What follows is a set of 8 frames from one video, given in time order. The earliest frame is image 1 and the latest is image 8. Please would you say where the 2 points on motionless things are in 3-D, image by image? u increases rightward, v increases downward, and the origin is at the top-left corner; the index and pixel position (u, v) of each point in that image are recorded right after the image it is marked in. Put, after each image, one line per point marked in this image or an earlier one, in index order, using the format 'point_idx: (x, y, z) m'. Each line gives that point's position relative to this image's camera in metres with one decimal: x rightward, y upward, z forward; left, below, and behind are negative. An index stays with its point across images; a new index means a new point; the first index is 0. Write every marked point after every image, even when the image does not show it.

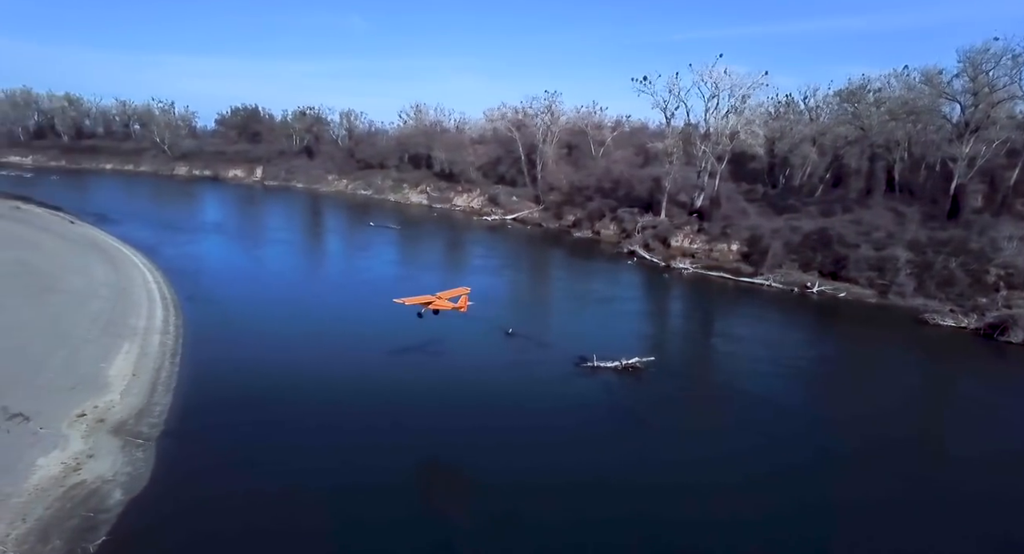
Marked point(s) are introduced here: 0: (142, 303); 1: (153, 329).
0: (-11.1, -0.8, +18.0) m
1: (-9.5, -1.3, +15.9) m
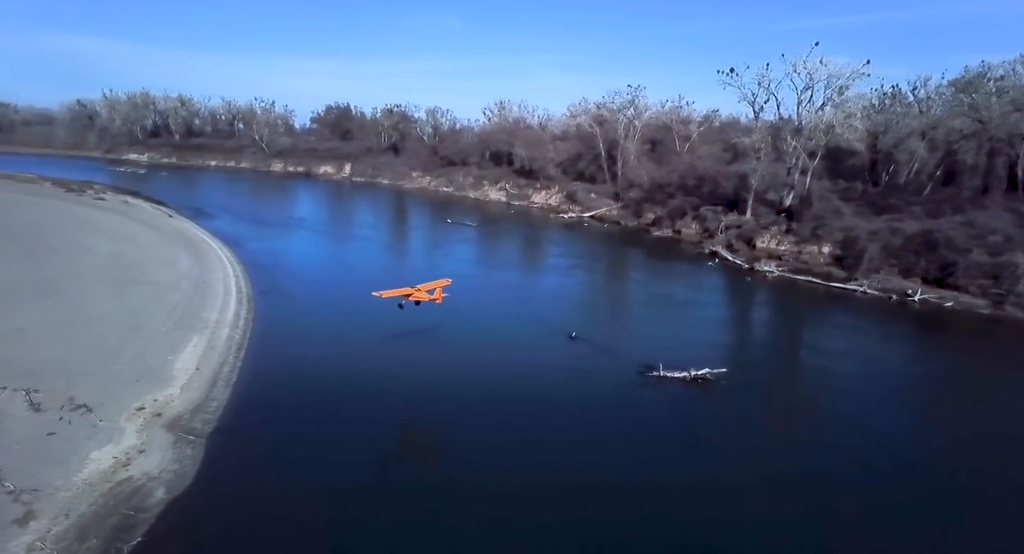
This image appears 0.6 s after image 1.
0: (-9.1, -0.6, +18.6) m
1: (-7.8, -1.1, +16.4) m
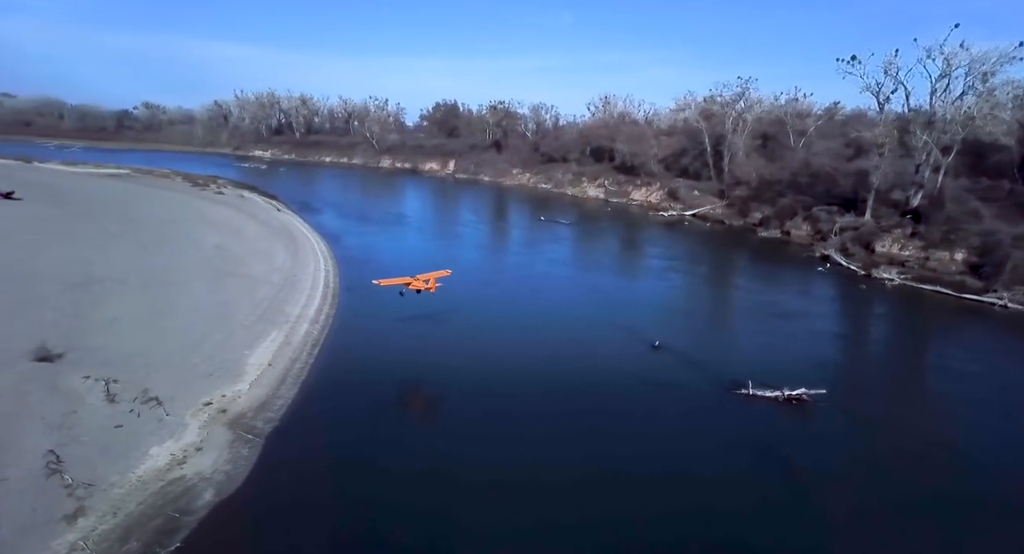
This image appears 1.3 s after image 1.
0: (-6.7, -0.4, +19.2) m
1: (-5.8, -1.0, +16.8) m
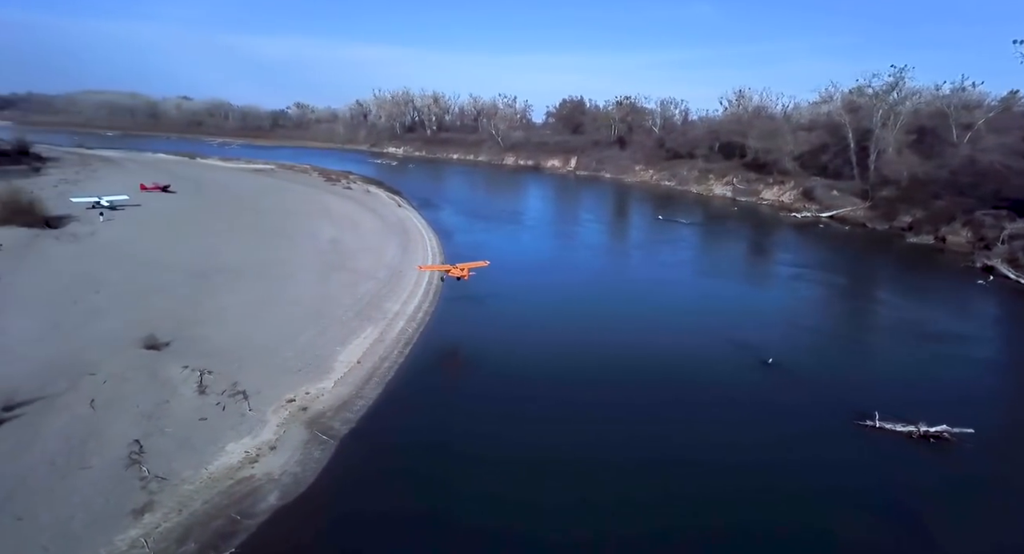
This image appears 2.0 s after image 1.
0: (-3.5, -0.4, +19.5) m
1: (-3.1, -1.0, +16.9) m
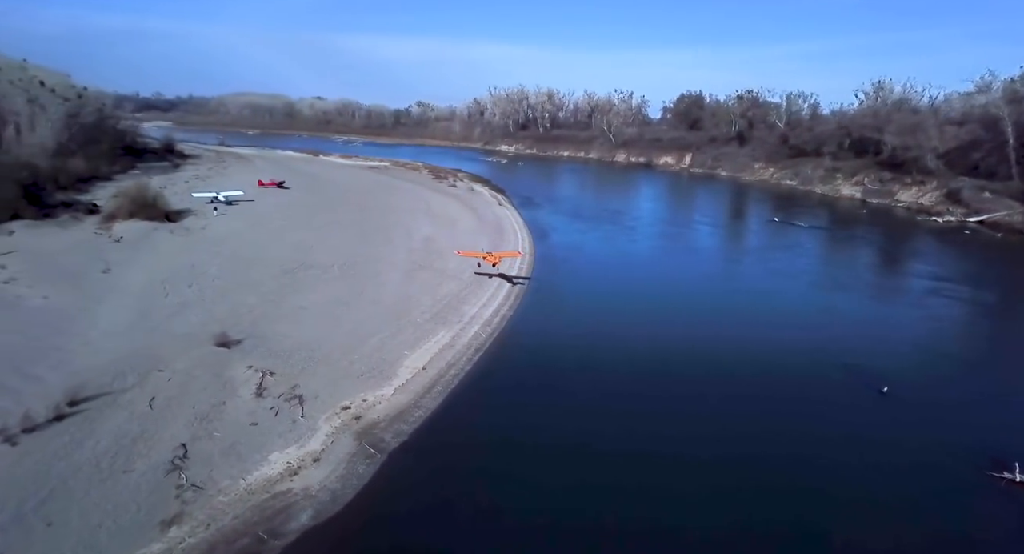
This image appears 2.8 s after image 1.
0: (-0.9, -0.4, +19.0) m
1: (-0.9, -1.1, +16.4) m
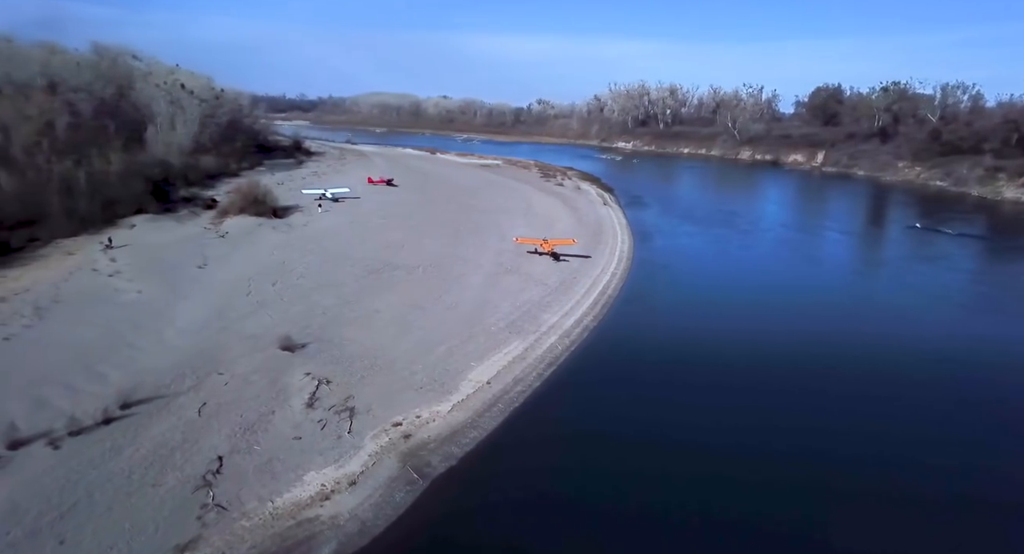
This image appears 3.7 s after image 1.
0: (+1.7, -0.7, +17.9) m
1: (+1.2, -1.3, +15.4) m
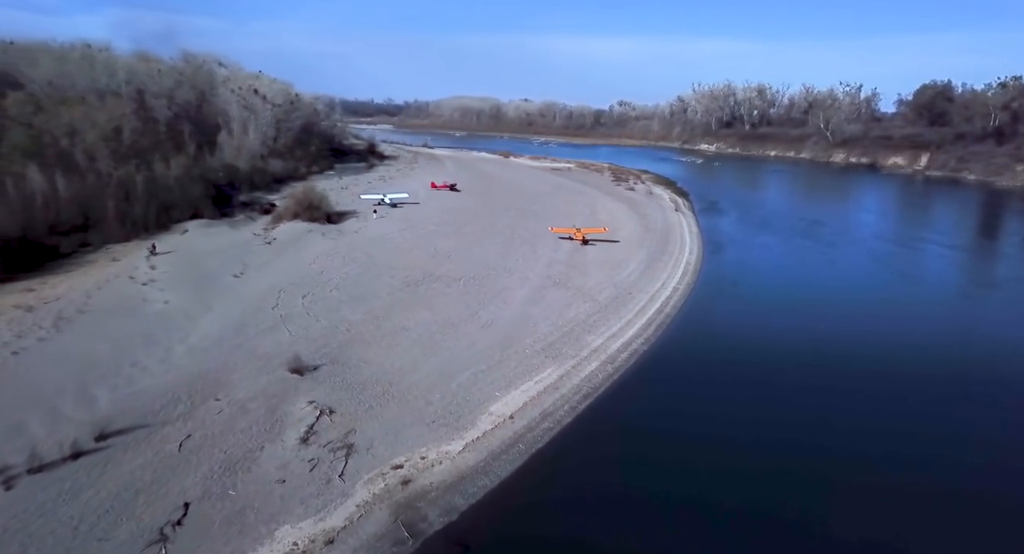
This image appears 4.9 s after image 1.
0: (+3.0, -1.1, +16.4) m
1: (+2.1, -1.8, +14.0) m
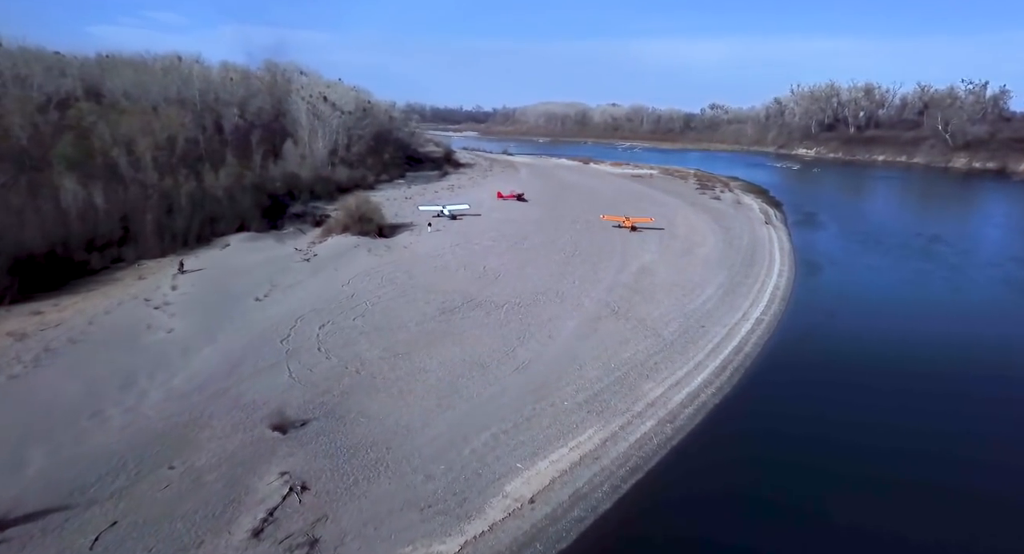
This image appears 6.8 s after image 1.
0: (+4.1, -1.9, +13.8) m
1: (+2.9, -2.5, +11.5) m
